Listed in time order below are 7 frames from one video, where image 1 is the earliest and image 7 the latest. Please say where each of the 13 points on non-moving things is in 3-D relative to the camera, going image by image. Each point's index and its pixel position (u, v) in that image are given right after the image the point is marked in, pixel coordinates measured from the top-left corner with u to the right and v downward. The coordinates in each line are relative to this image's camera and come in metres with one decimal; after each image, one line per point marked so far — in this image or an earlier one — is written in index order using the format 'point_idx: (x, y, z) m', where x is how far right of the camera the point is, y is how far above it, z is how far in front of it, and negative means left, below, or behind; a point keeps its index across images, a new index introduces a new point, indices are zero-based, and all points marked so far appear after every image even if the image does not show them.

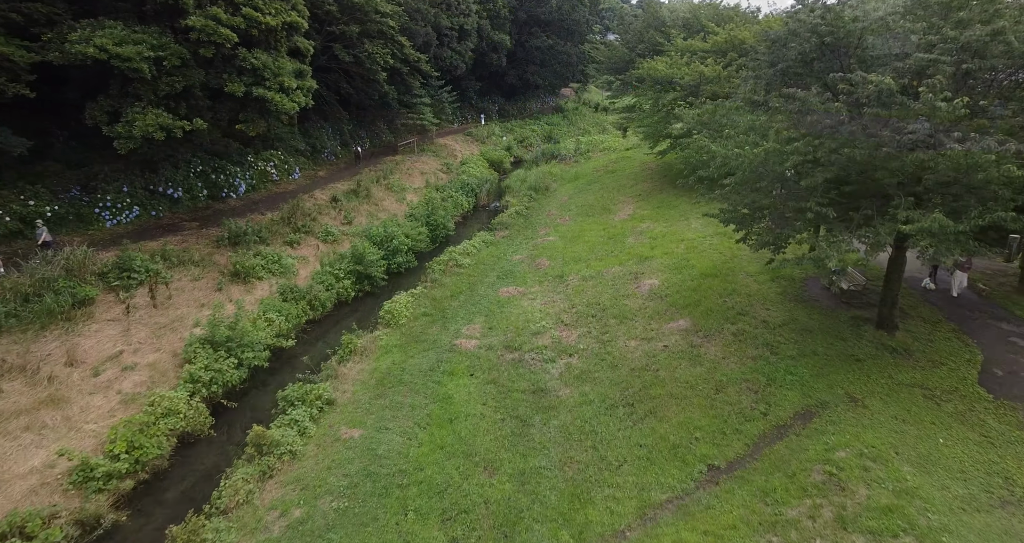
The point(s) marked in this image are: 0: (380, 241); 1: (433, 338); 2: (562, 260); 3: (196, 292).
0: (-4.6, +1.0, +20.0) m
1: (-2.0, -1.7, +14.3) m
2: (+1.7, +0.4, +19.0) m
3: (-8.5, -0.6, +15.3) m
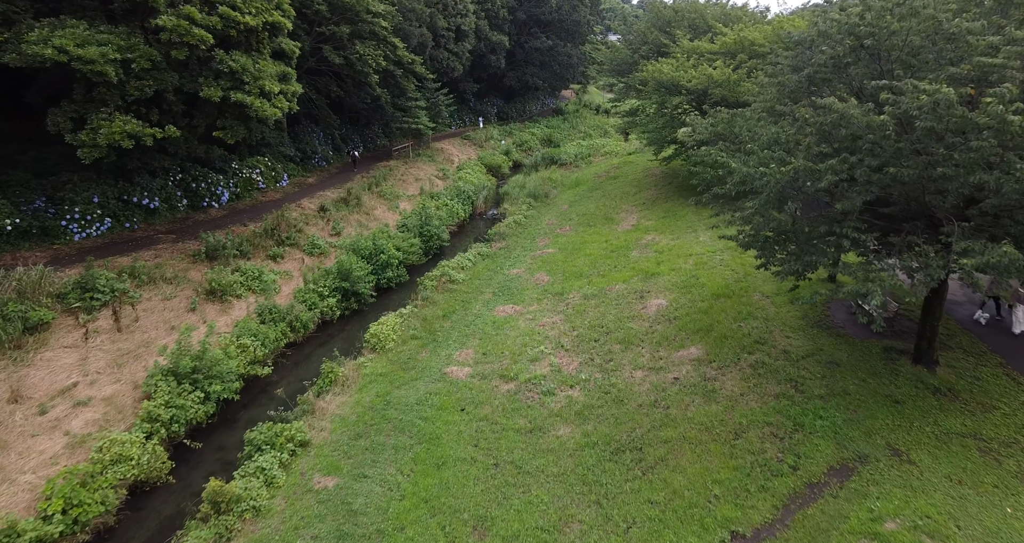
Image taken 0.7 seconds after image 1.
0: (-4.7, +0.5, +18.8) m
1: (-2.1, -2.1, +13.2) m
2: (+1.6, -0.1, +17.9) m
3: (-8.6, -1.0, +14.2) m
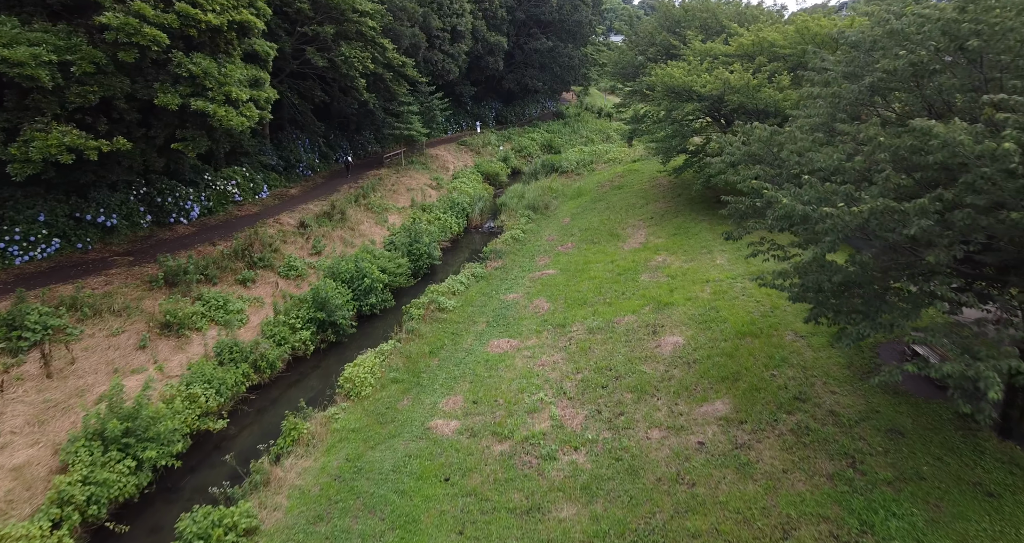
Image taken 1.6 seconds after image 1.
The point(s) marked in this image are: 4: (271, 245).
0: (-4.8, -0.2, +17.0) m
1: (-2.2, -2.9, +11.4) m
2: (+1.5, -0.9, +16.1) m
3: (-8.7, -1.8, +12.4) m
4: (-7.7, +0.8, +18.1) m
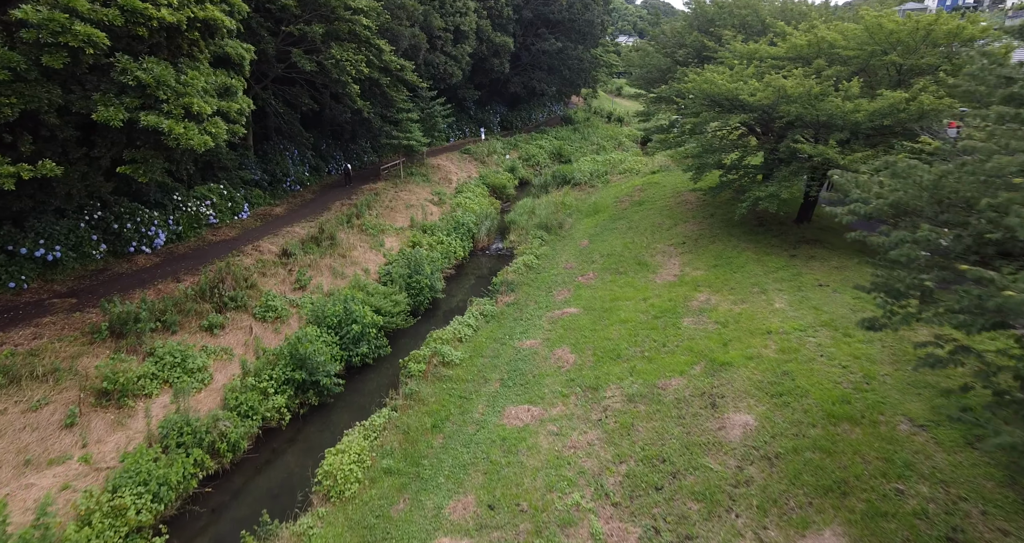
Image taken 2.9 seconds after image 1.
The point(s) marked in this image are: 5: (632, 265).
0: (-4.4, -1.3, +14.4) m
1: (-1.8, -3.9, +8.7) m
2: (+1.9, -1.9, +13.4) m
3: (-8.3, -2.8, +9.7) m
4: (-7.3, -0.2, +15.5) m
5: (+4.0, +0.2, +18.9) m
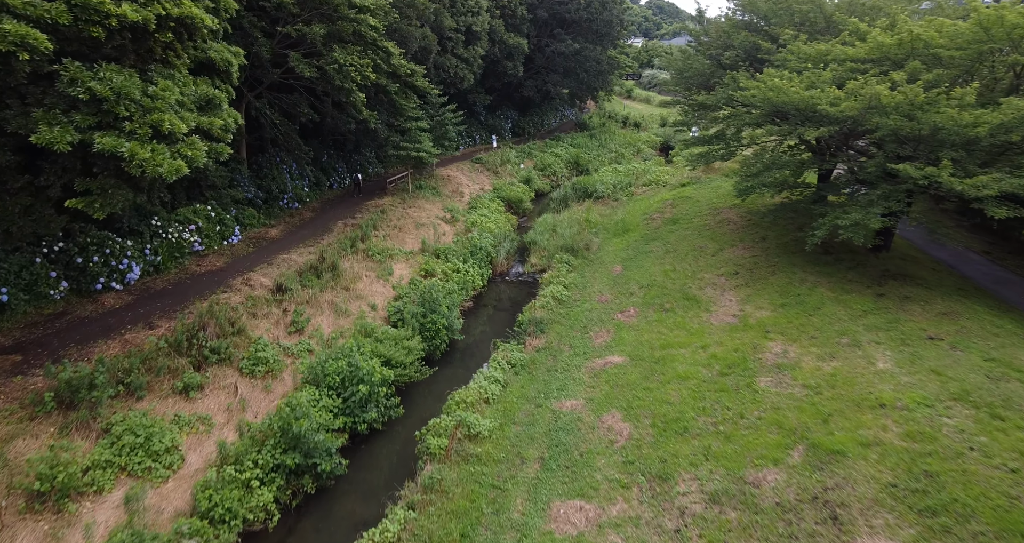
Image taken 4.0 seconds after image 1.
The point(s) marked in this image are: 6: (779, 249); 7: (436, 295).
0: (-3.6, -2.3, +11.9) m
1: (-1.0, -4.9, +6.2) m
2: (+2.7, -2.9, +10.9) m
3: (-7.5, -3.8, +7.3) m
4: (-6.5, -1.2, +13.0) m
5: (+4.8, -0.8, +16.4) m
6: (+8.2, +0.8, +17.6) m
7: (-2.2, -0.7, +16.5) m
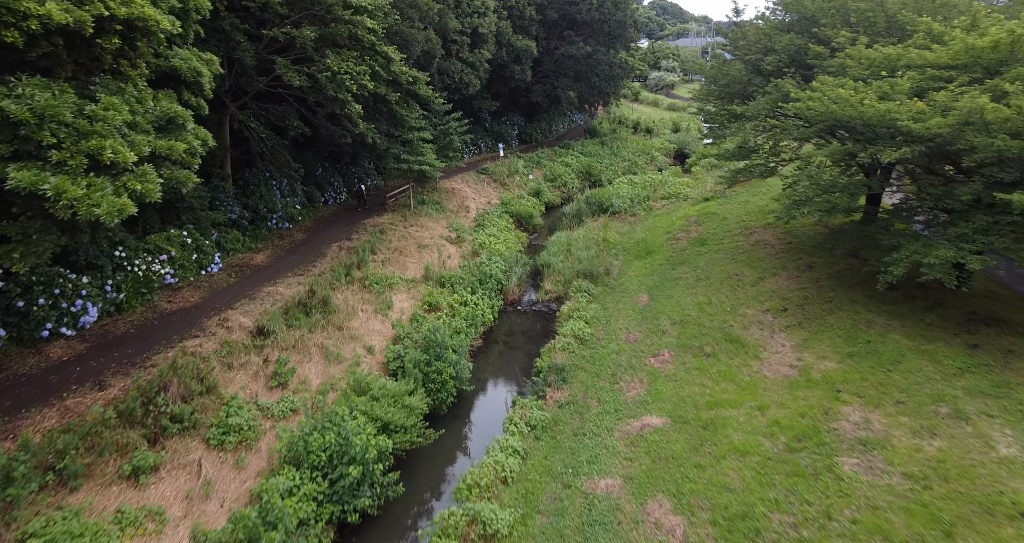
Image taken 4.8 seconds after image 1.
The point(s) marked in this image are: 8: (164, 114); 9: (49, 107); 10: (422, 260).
0: (-3.2, -3.2, +9.8) m
1: (-0.6, -5.8, +4.0) m
2: (+3.1, -3.8, +8.7) m
3: (-7.2, -4.7, +5.1) m
4: (-6.0, -2.2, +10.9) m
5: (+5.2, -1.7, +14.2) m
6: (+8.6, -0.2, +15.4) m
7: (-1.8, -1.6, +14.4) m
8: (-6.1, +2.8, +10.0) m
9: (-6.4, +2.3, +7.8) m
10: (-3.1, +0.4, +19.7) m
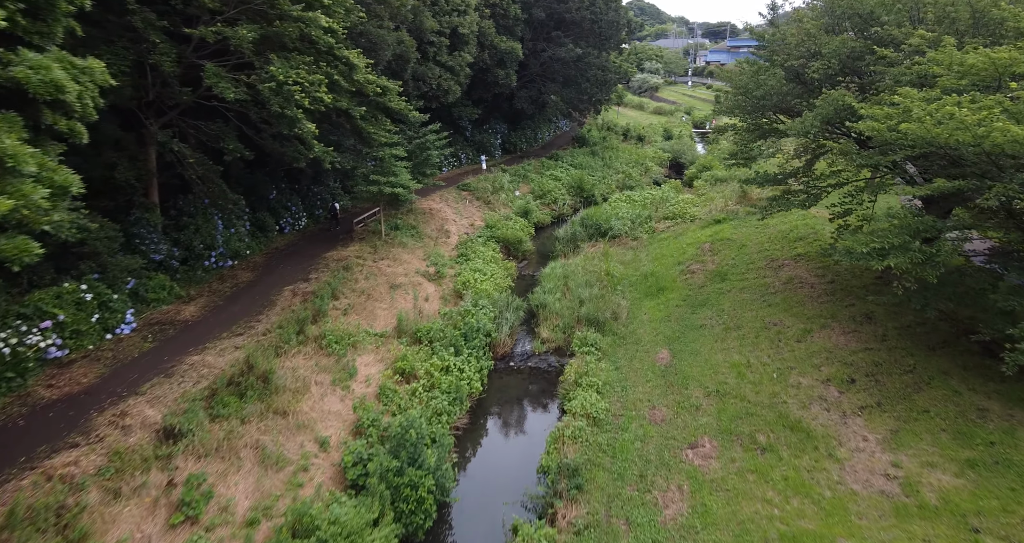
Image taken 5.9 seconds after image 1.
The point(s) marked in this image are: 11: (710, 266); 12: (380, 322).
0: (-3.1, -4.6, +6.3) m
1: (-0.3, -7.1, +0.6) m
2: (+3.2, -5.1, +5.4) m
3: (-6.9, -6.1, +1.5) m
4: (-6.0, -3.6, +7.3) m
5: (+5.1, -3.0, +11.0) m
6: (+8.5, -1.4, +12.3) m
7: (-1.8, -3.0, +10.9) m
8: (-6.1, +1.4, +6.4) m
9: (-6.3, +0.9, +4.2) m
10: (-3.4, -1.0, +16.3) m
11: (+6.7, +0.1, +19.2) m
12: (-3.6, -1.3, +15.4) m
